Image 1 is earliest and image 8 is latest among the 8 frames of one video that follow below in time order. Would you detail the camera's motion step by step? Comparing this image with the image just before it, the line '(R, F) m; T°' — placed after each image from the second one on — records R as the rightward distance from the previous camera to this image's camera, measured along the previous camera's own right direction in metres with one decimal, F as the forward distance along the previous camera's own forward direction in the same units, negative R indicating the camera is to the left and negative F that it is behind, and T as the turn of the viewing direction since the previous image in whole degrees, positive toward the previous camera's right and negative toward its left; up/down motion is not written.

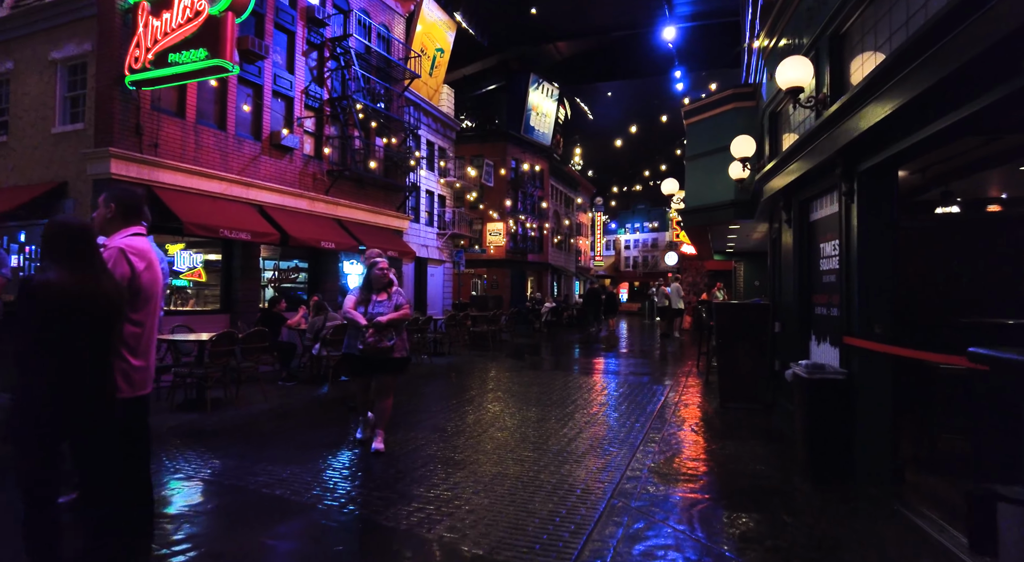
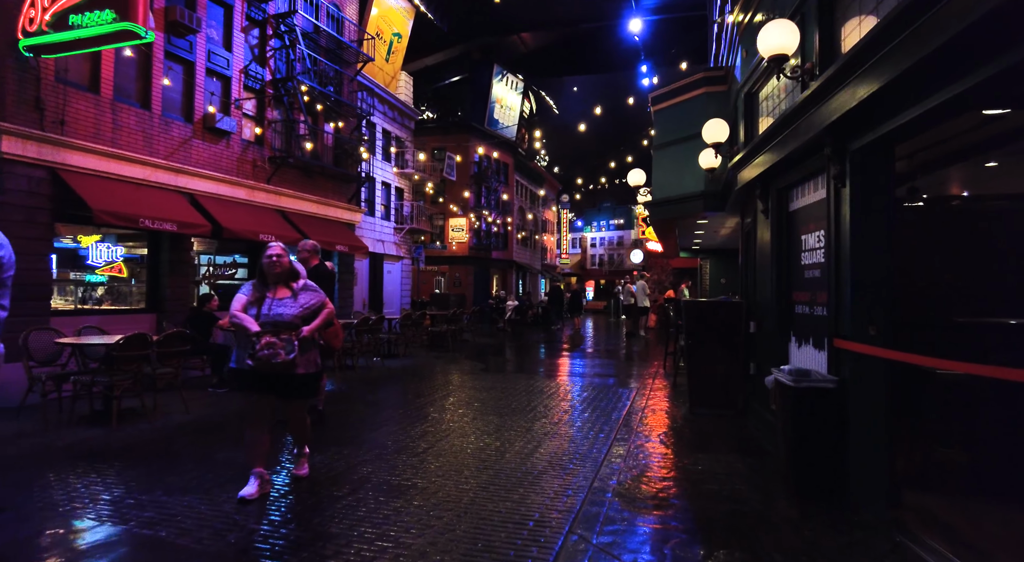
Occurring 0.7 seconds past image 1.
(+0.2, +0.8) m; +3°
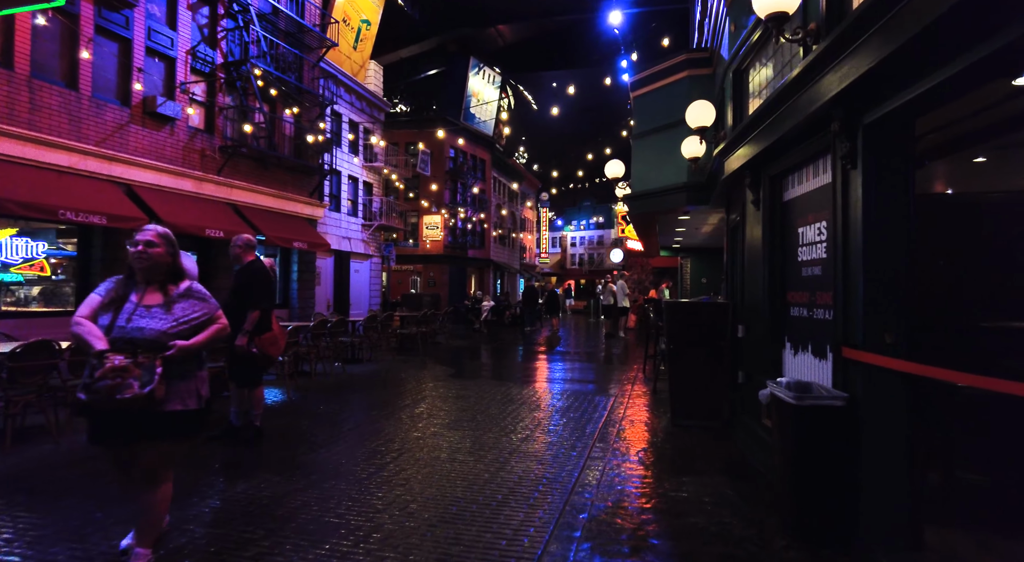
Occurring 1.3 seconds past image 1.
(+0.2, +0.8) m; +2°
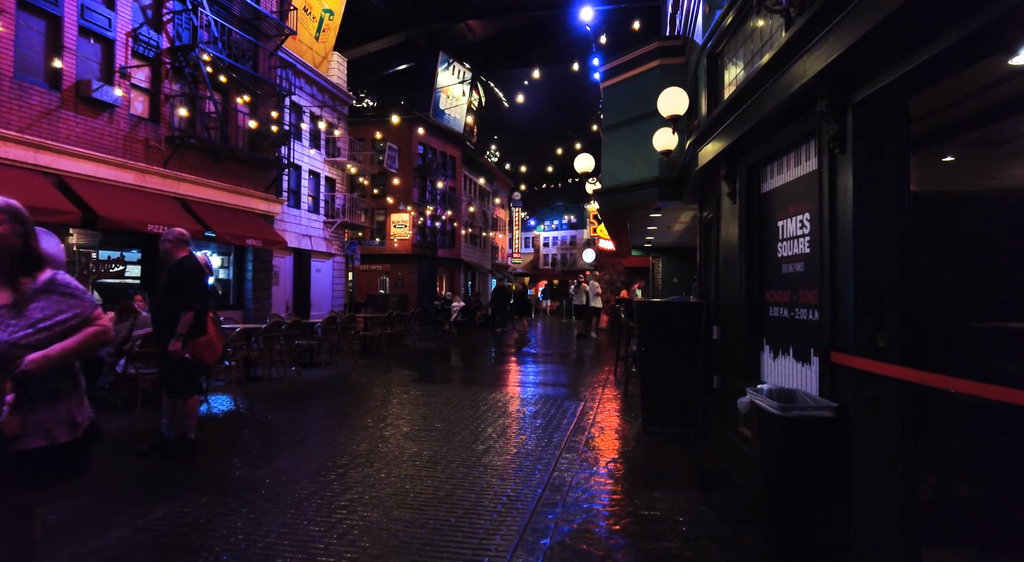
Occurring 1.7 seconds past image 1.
(+0.1, +0.5) m; +2°
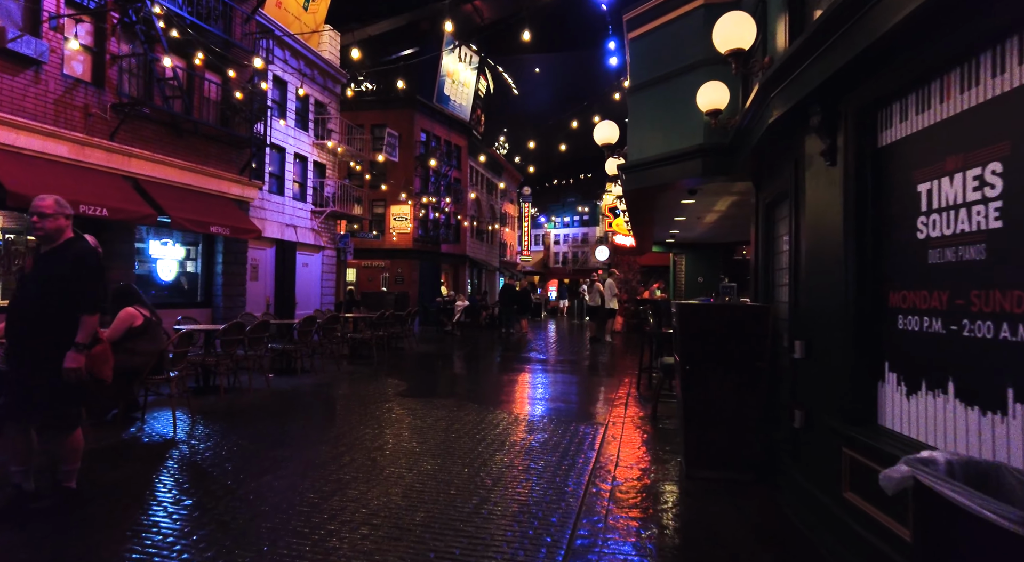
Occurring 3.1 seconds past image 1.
(+0.1, +1.8) m; -1°
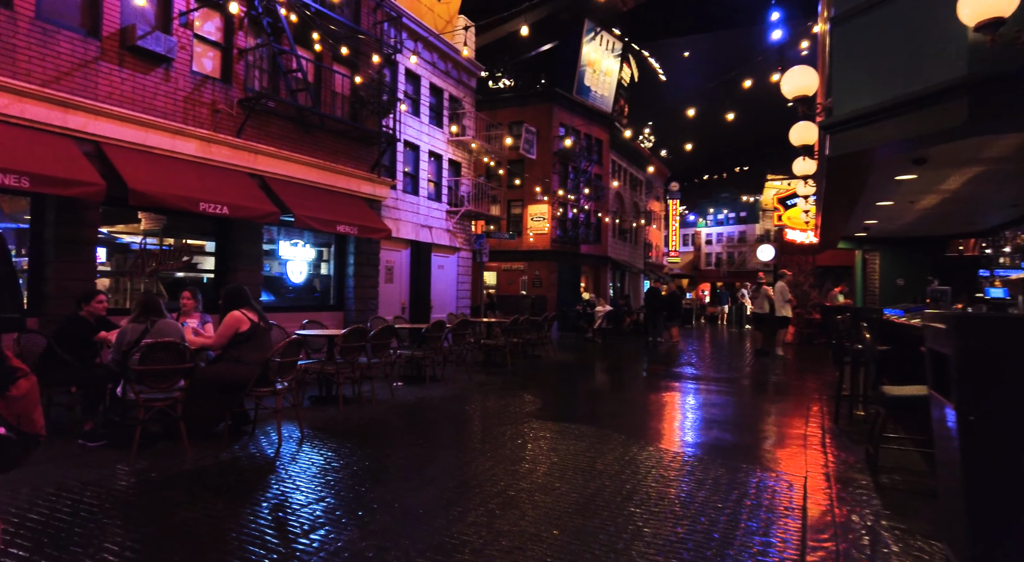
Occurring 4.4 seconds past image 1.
(-0.1, +1.5) m; -13°
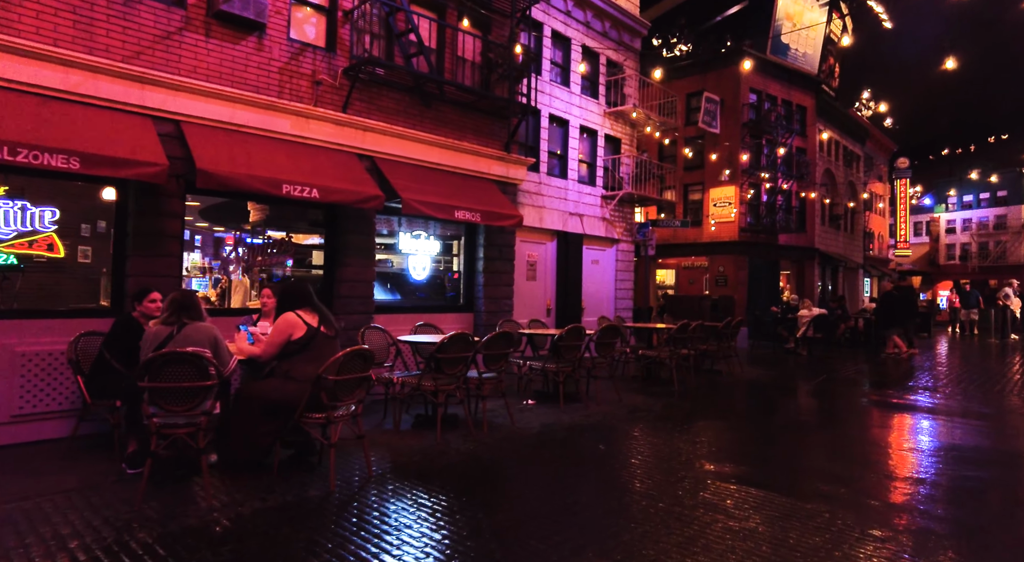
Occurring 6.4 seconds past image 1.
(+0.4, +2.3) m; -17°
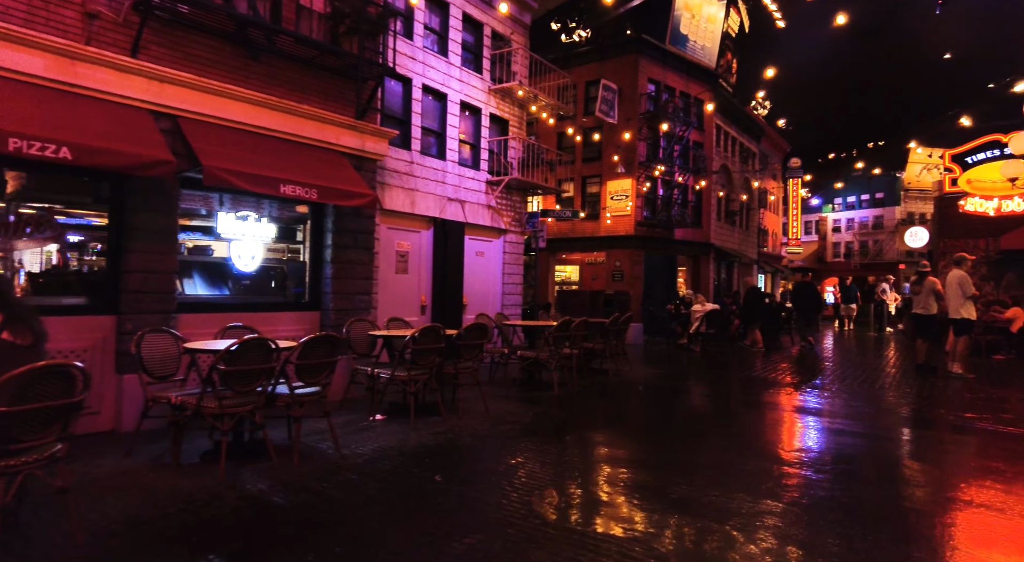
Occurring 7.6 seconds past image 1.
(+0.8, +1.2) m; +8°
